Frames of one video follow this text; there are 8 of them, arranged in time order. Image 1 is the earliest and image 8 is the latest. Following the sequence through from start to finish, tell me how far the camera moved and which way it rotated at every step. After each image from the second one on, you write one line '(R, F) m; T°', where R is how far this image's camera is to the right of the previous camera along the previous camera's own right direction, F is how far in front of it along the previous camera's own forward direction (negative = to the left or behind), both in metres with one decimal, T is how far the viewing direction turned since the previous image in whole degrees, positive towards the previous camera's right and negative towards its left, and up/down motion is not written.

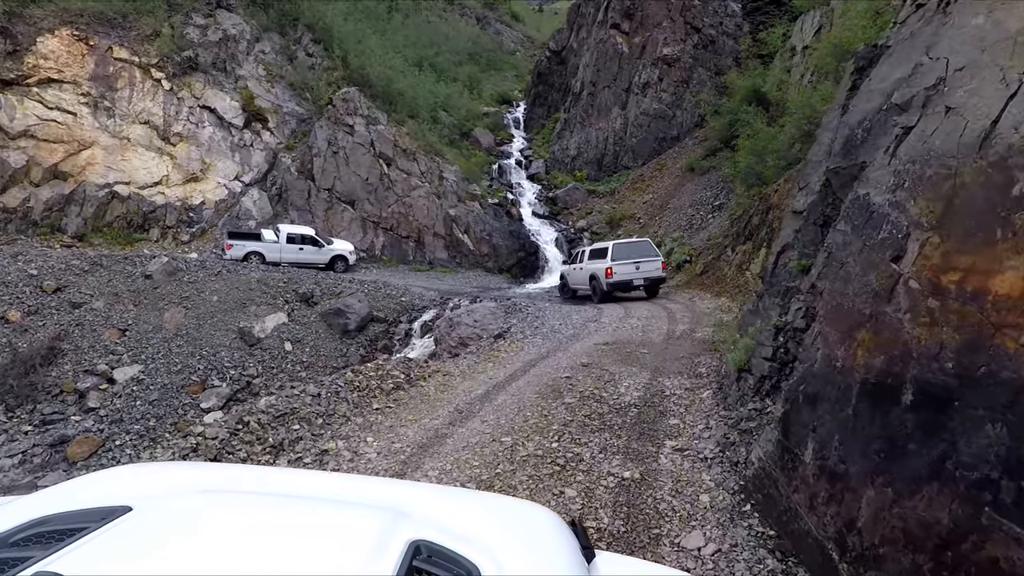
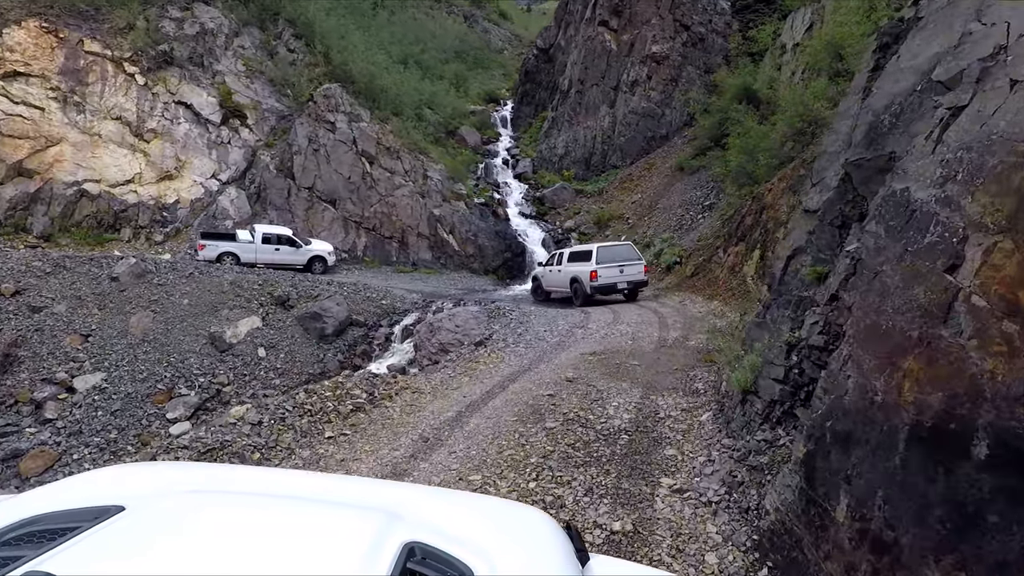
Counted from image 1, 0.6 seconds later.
(+0.1, +0.6) m; +1°
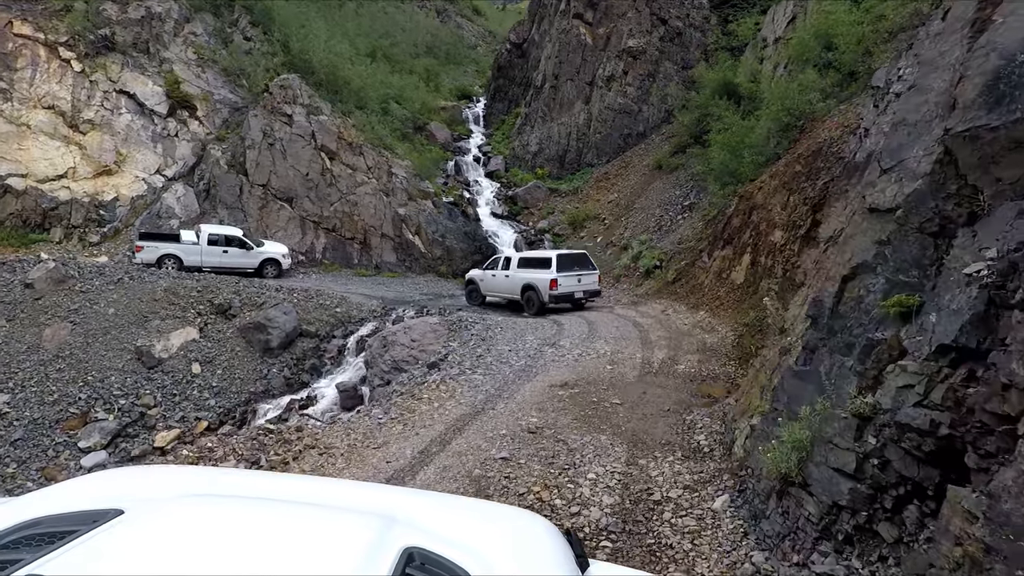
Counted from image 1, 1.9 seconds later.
(+0.2, +1.3) m; +2°
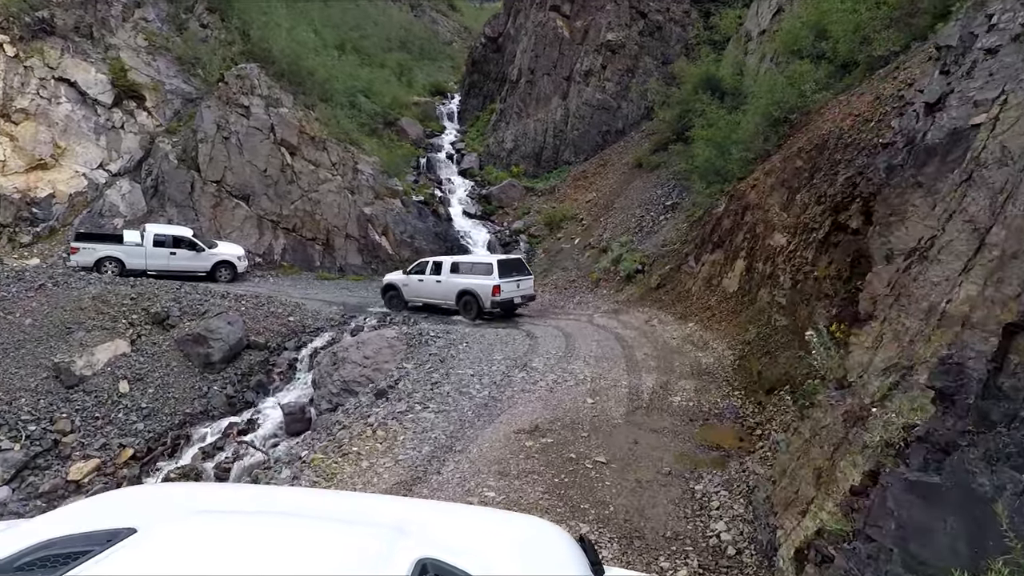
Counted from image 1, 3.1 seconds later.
(+0.2, +1.2) m; +2°
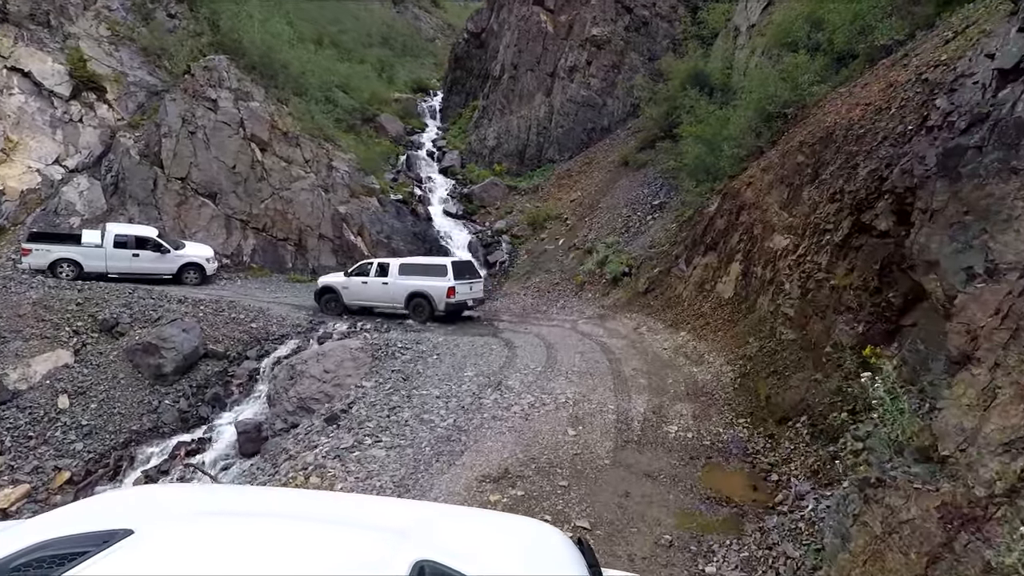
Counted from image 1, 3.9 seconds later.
(+0.1, +0.8) m; +1°
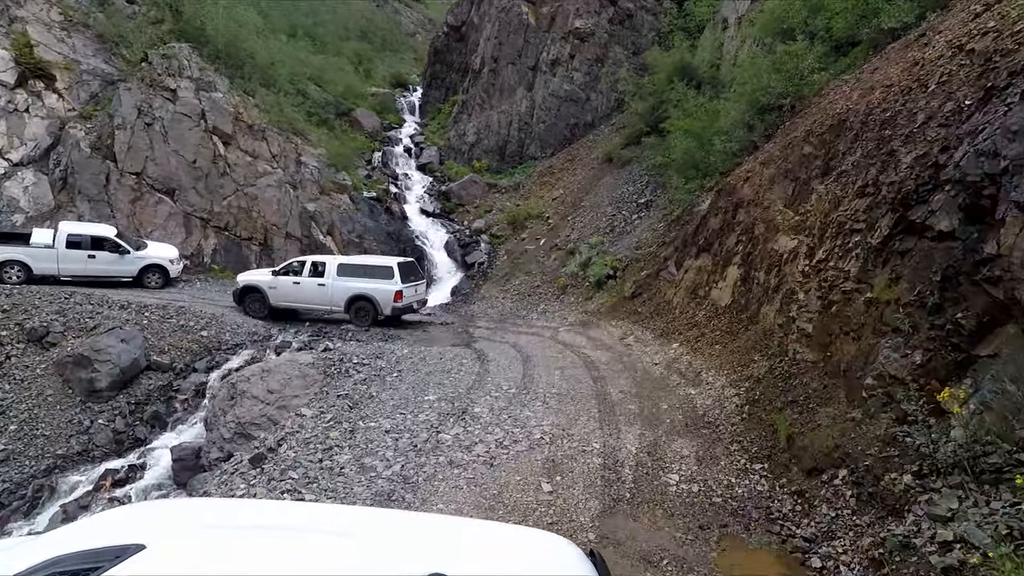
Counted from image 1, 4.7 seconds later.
(+0.2, +1.0) m; +2°
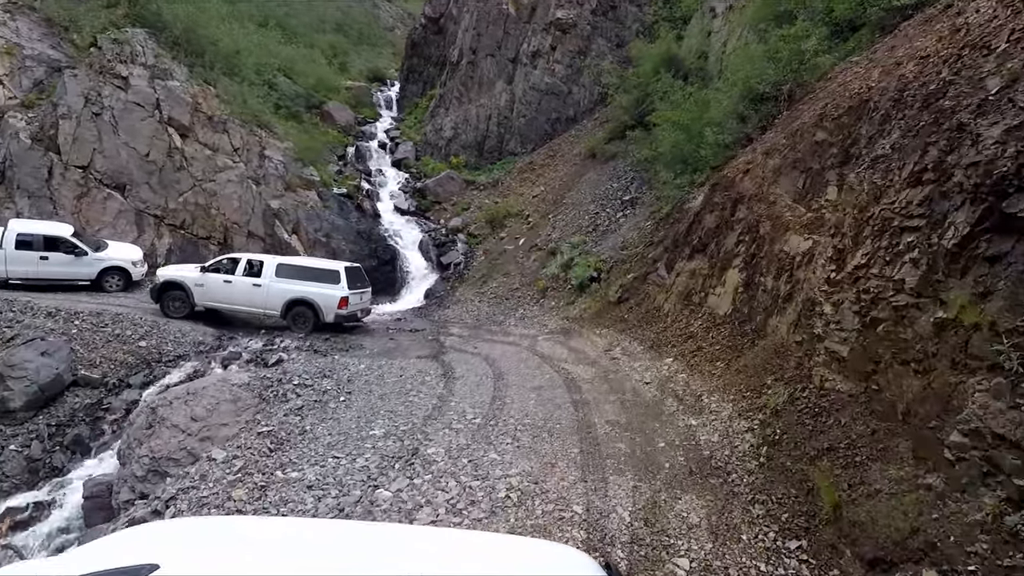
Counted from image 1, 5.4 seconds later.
(+0.2, +1.0) m; +2°
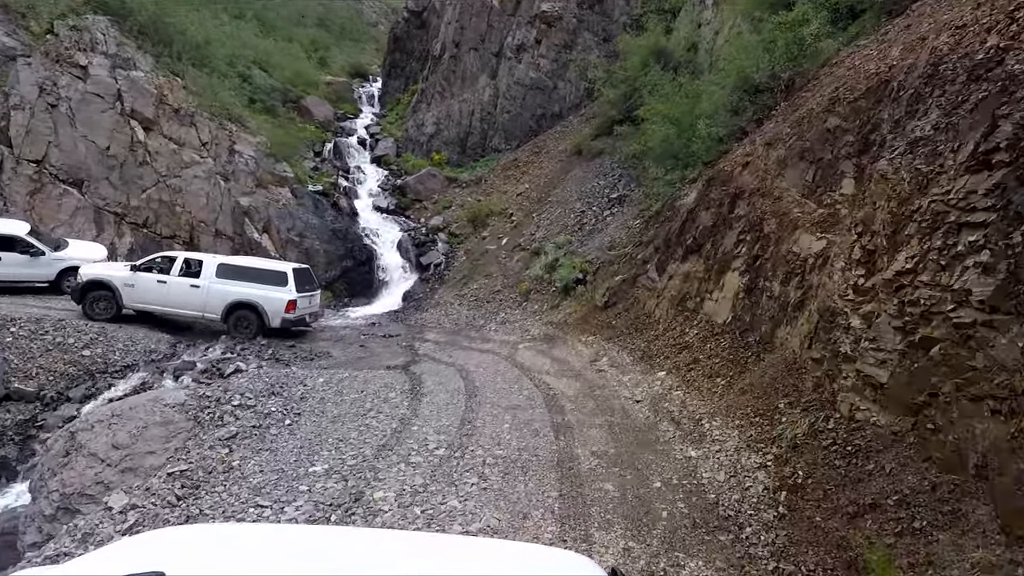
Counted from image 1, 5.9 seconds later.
(+0.1, +0.7) m; +1°
